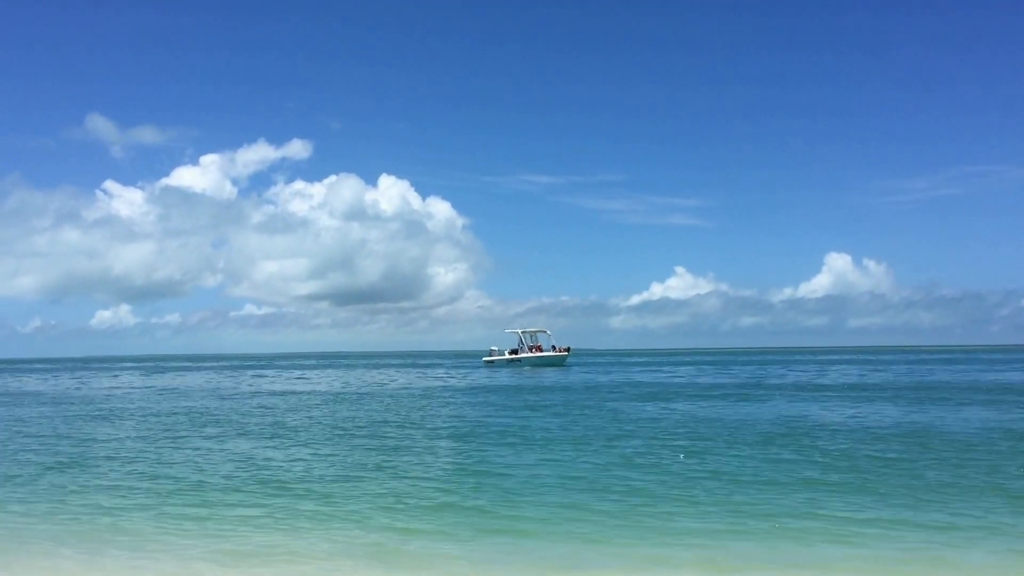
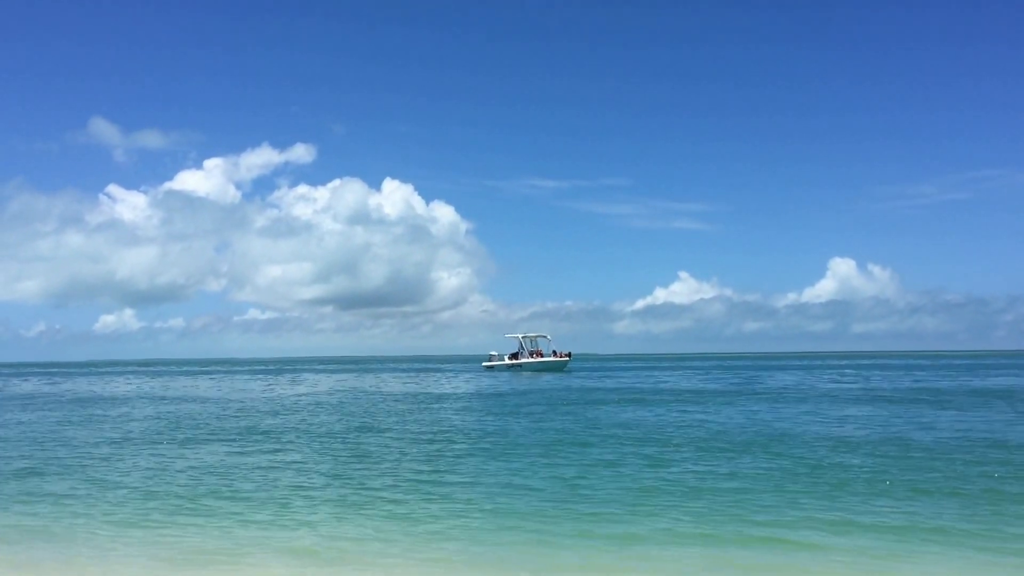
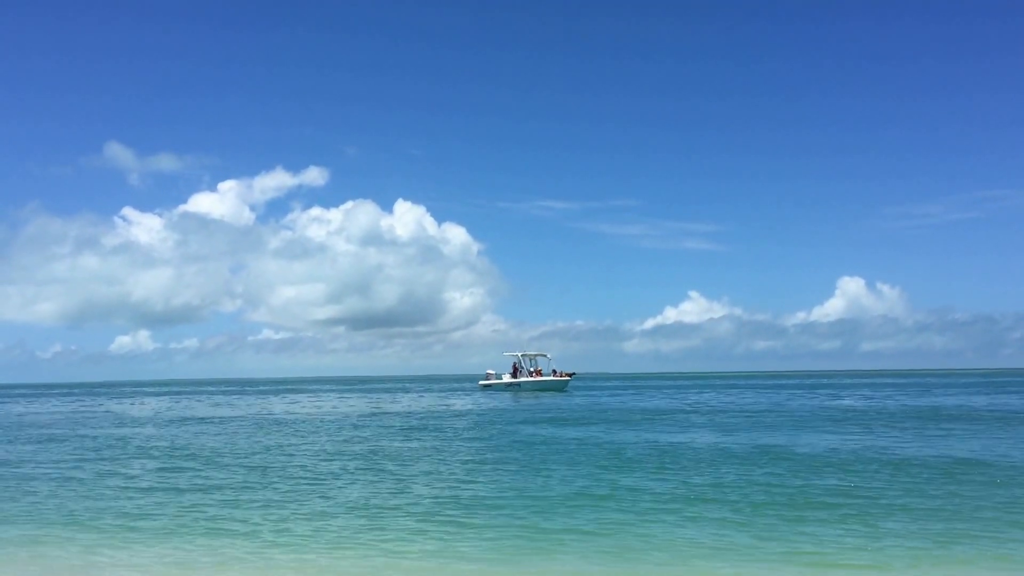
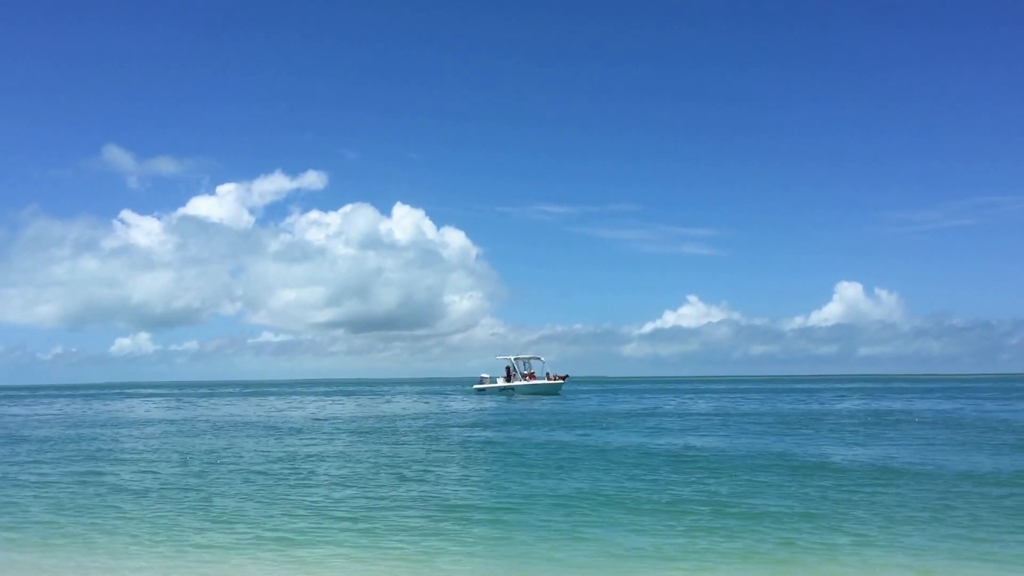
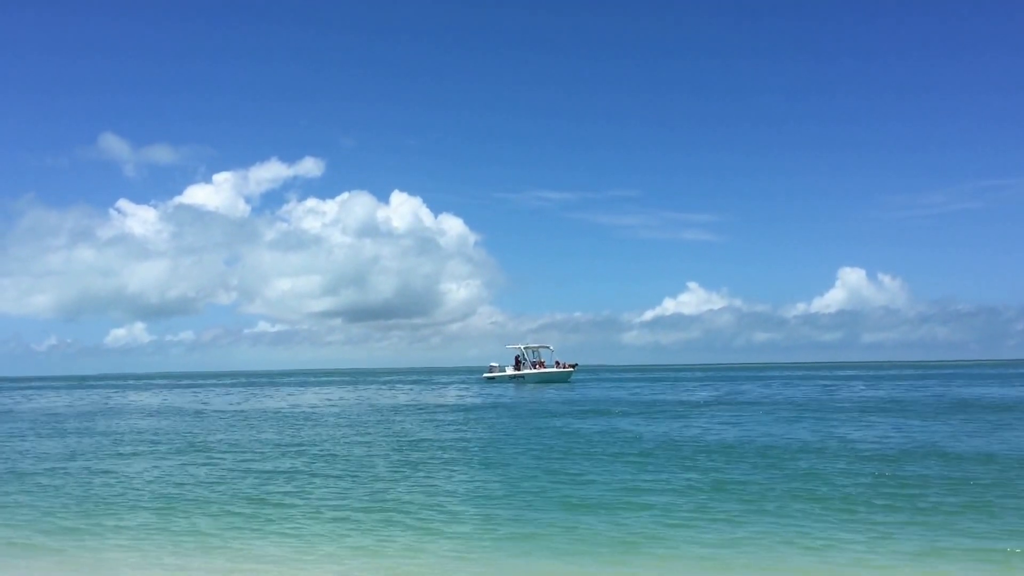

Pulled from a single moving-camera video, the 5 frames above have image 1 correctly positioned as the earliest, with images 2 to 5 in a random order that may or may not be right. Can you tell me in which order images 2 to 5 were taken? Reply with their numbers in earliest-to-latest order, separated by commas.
2, 5, 3, 4
